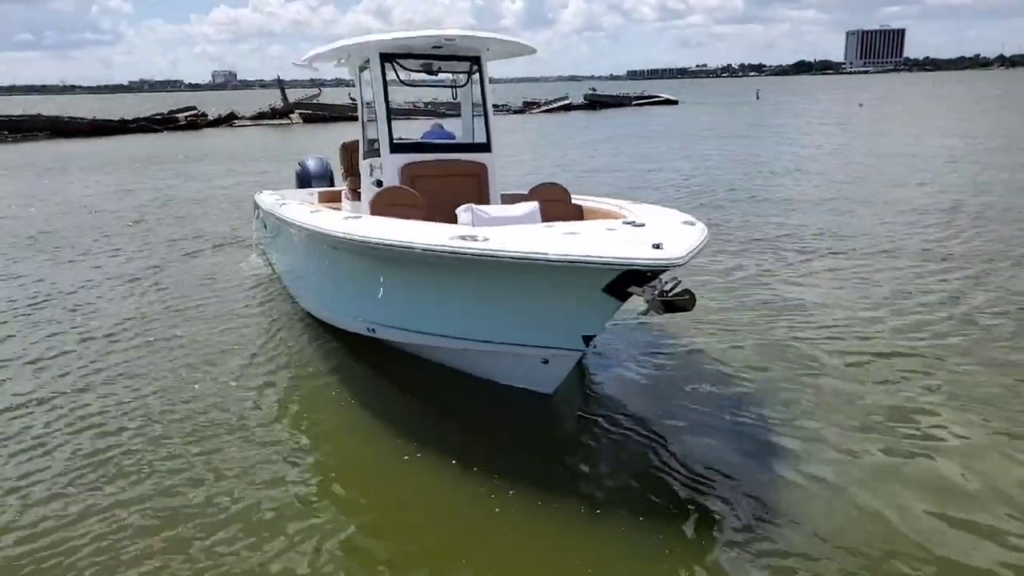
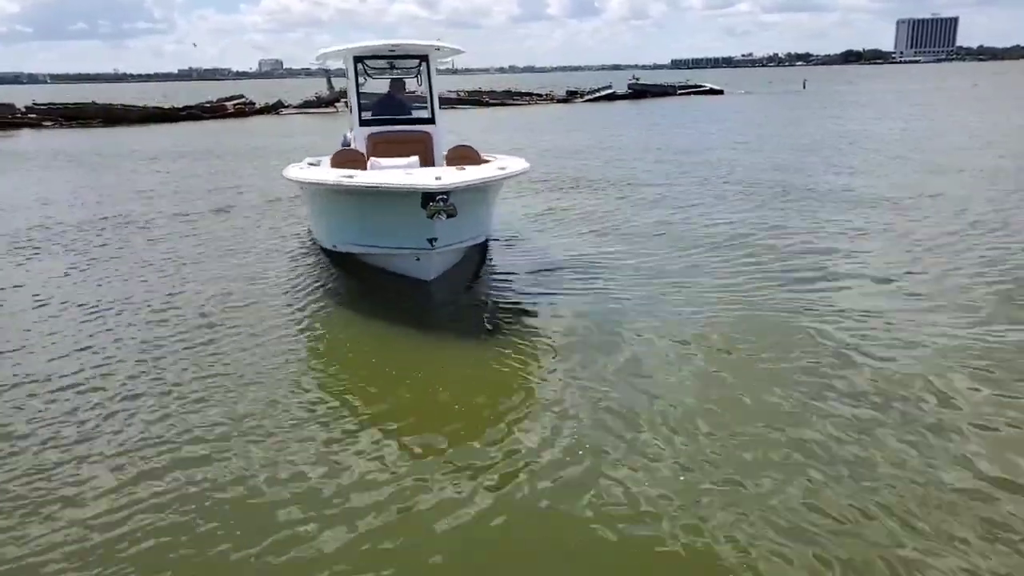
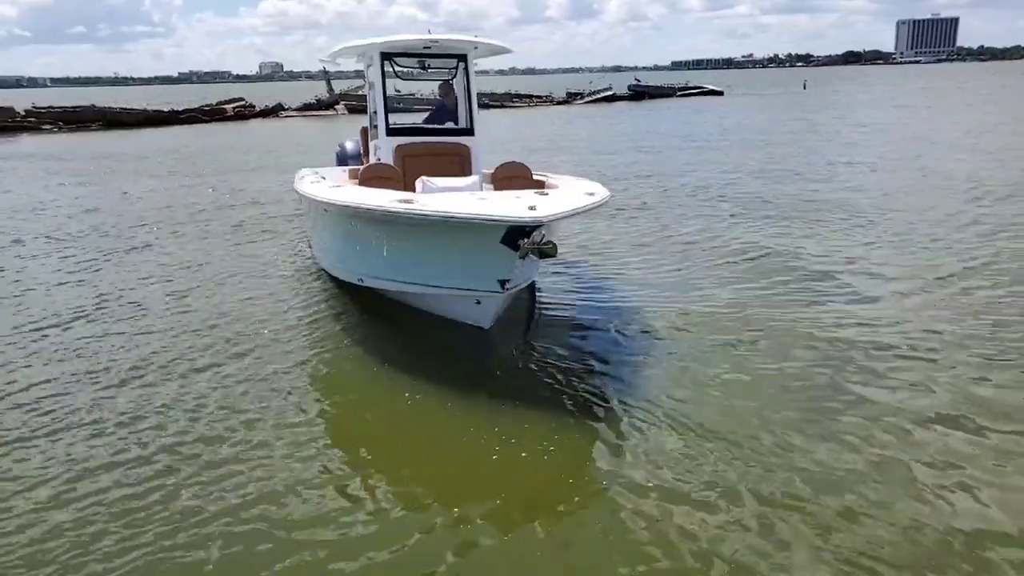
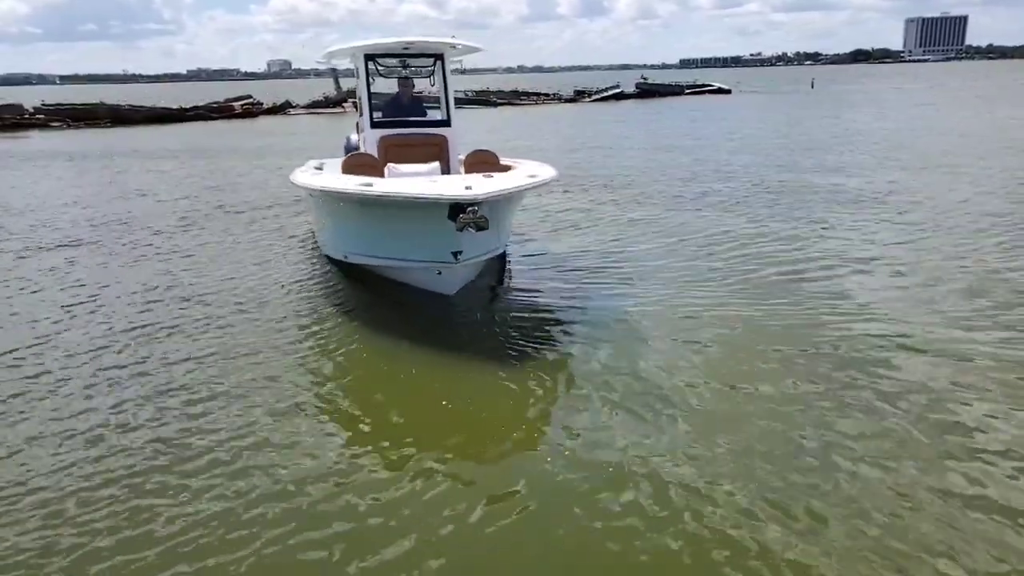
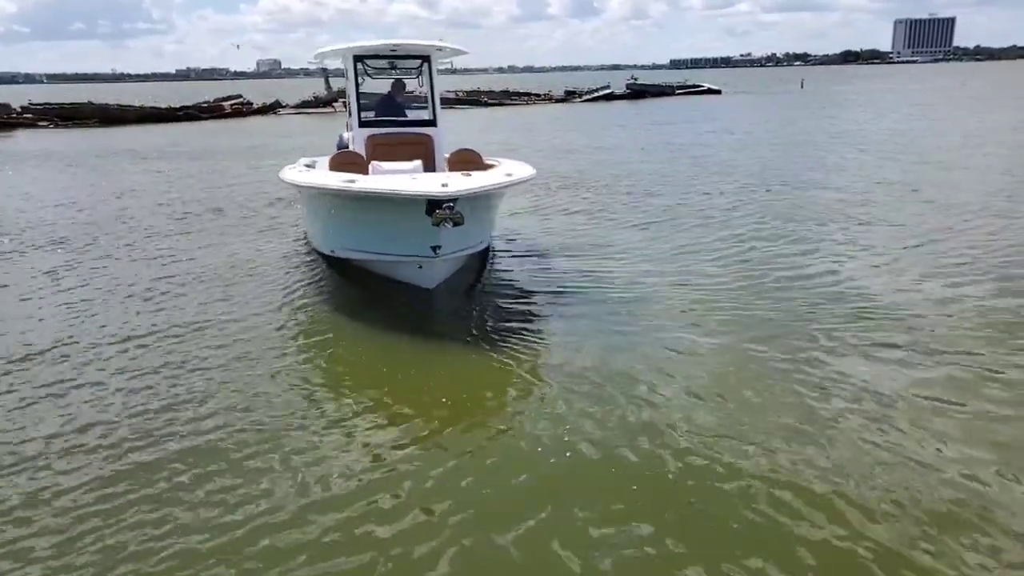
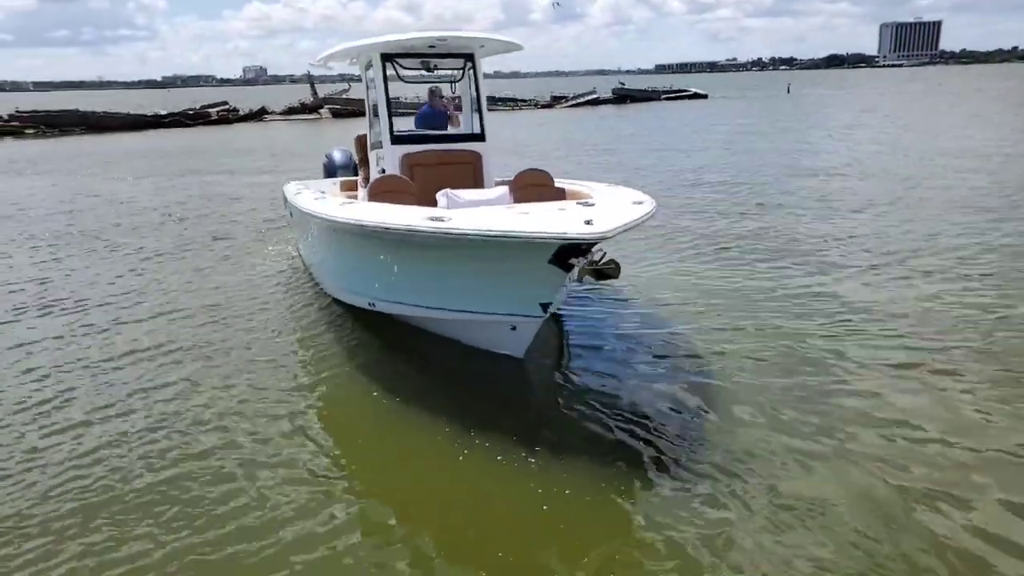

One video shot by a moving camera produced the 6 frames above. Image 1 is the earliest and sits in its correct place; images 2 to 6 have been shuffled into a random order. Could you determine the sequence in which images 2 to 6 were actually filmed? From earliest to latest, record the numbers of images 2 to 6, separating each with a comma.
6, 3, 4, 5, 2
